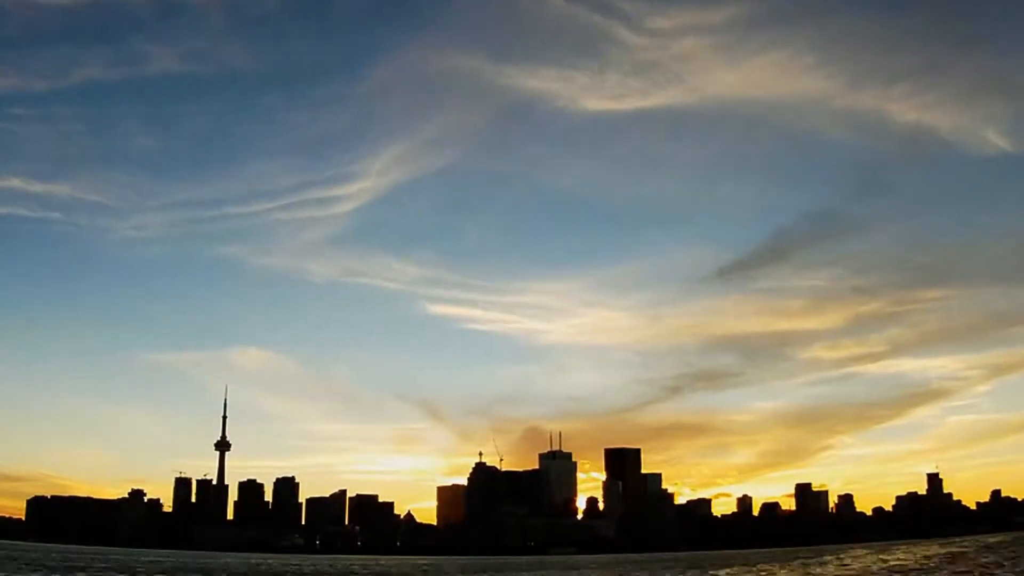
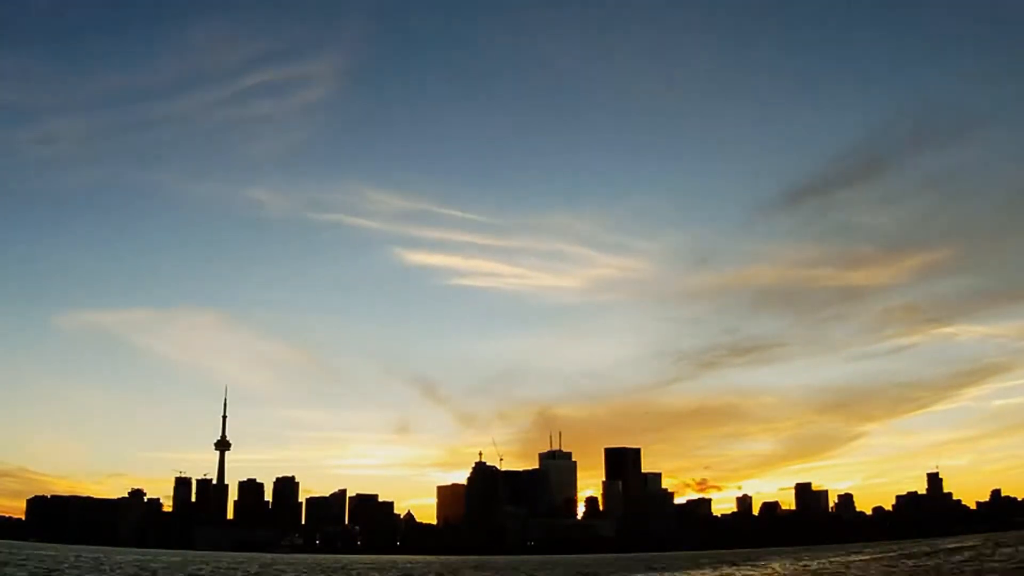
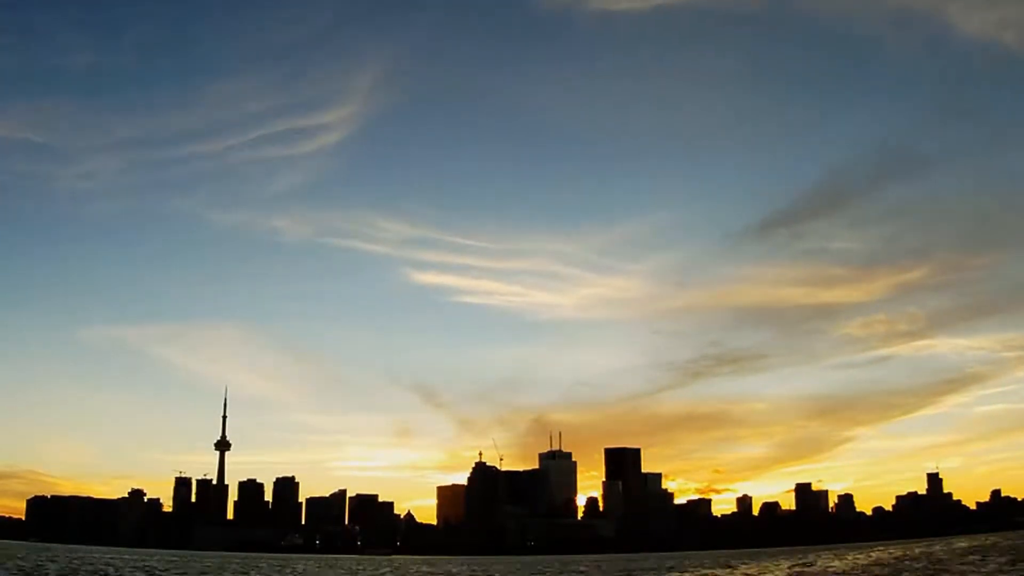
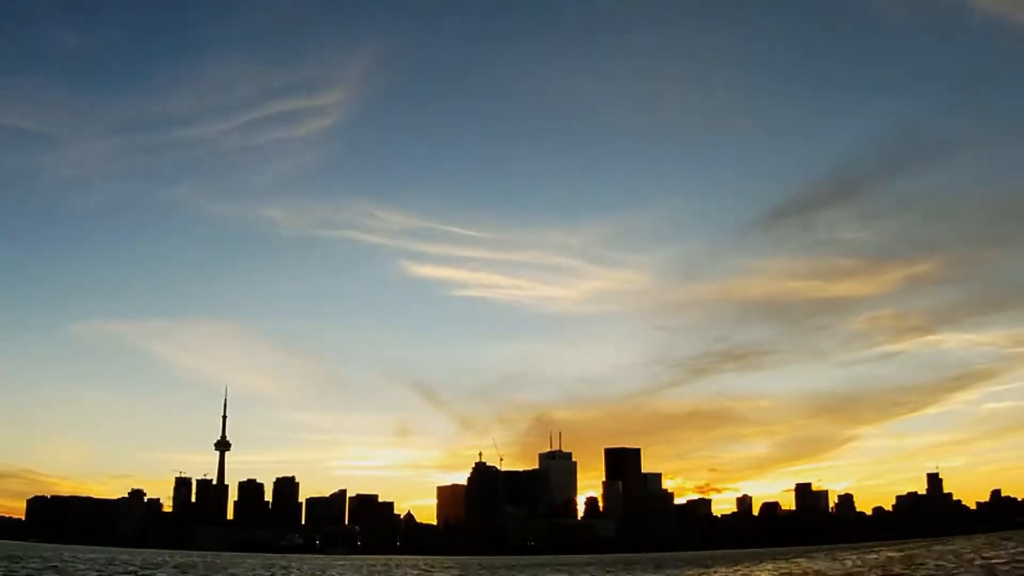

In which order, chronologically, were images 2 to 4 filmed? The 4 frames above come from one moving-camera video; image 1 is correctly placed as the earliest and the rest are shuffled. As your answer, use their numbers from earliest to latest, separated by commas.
3, 4, 2
